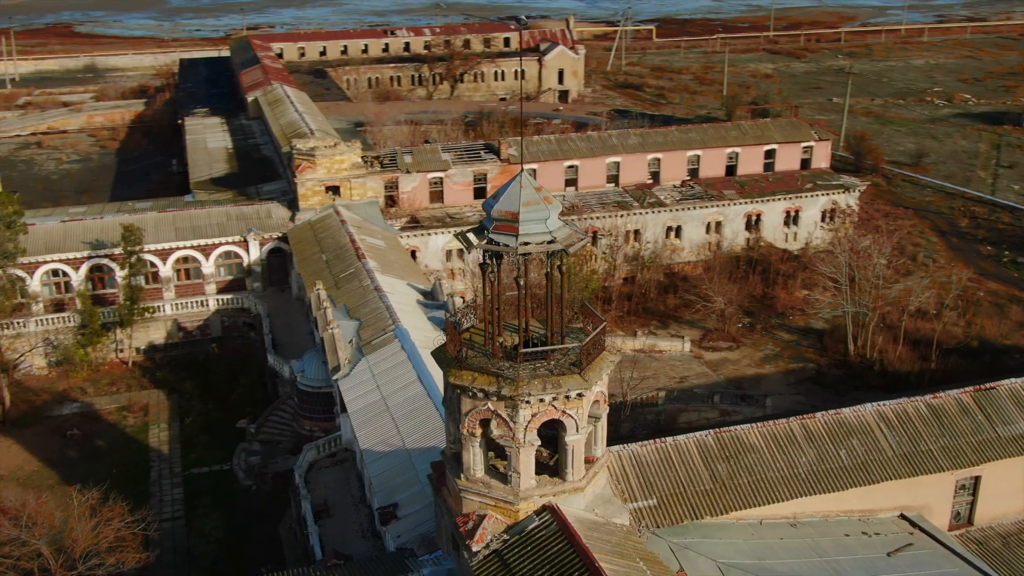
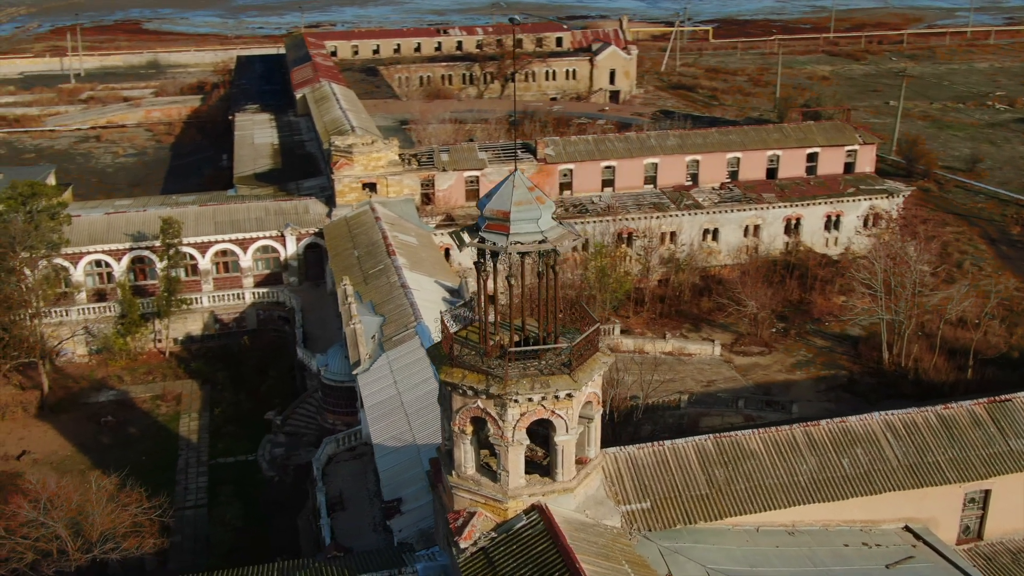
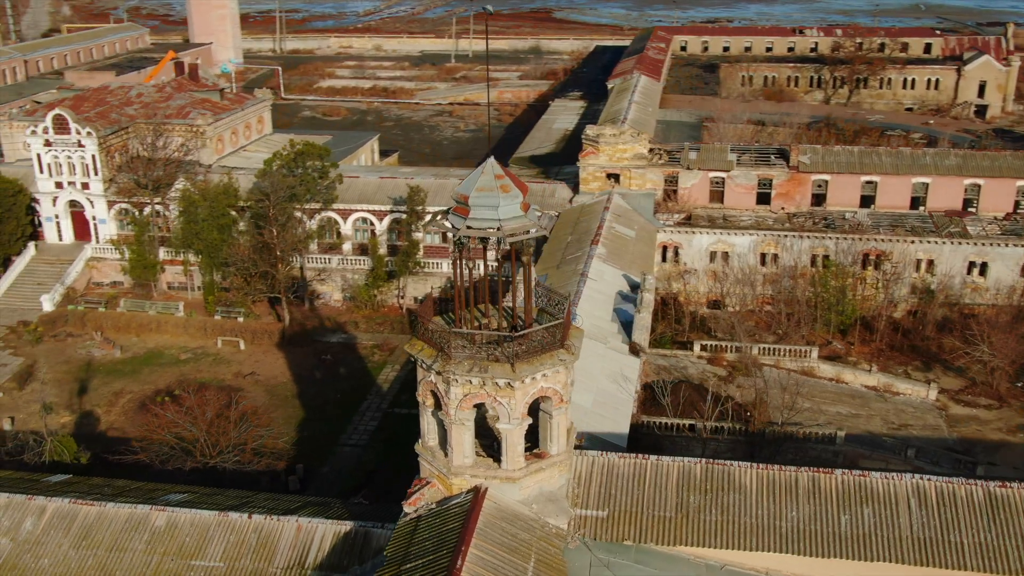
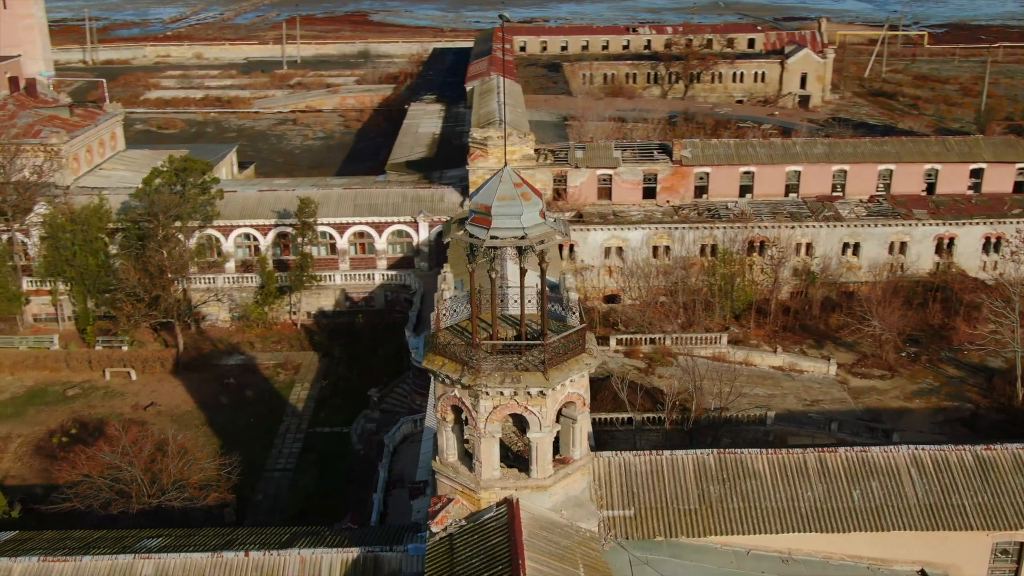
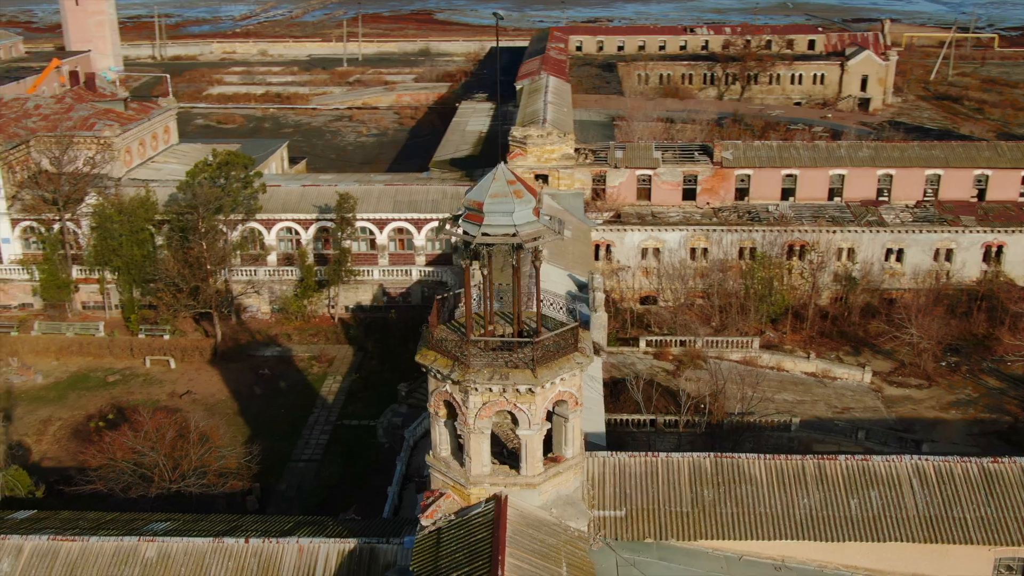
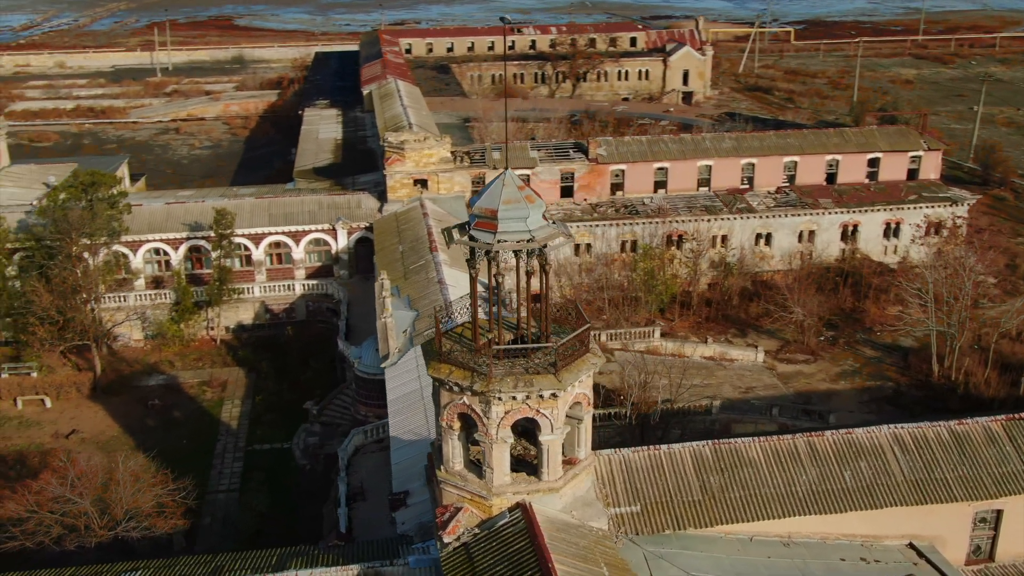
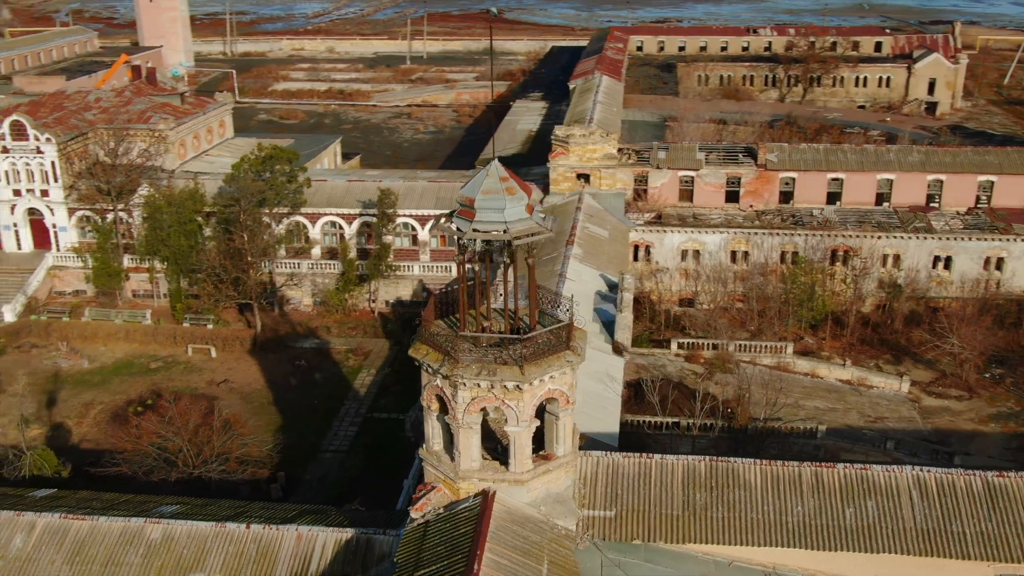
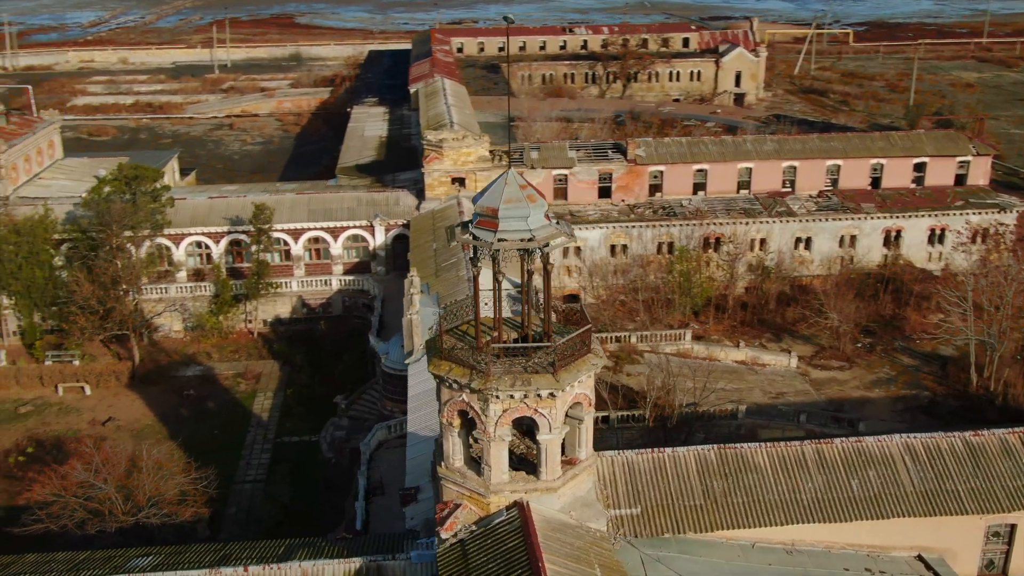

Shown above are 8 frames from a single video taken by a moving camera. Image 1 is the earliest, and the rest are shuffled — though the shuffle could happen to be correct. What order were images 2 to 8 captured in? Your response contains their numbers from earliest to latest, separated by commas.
2, 6, 8, 4, 5, 7, 3
